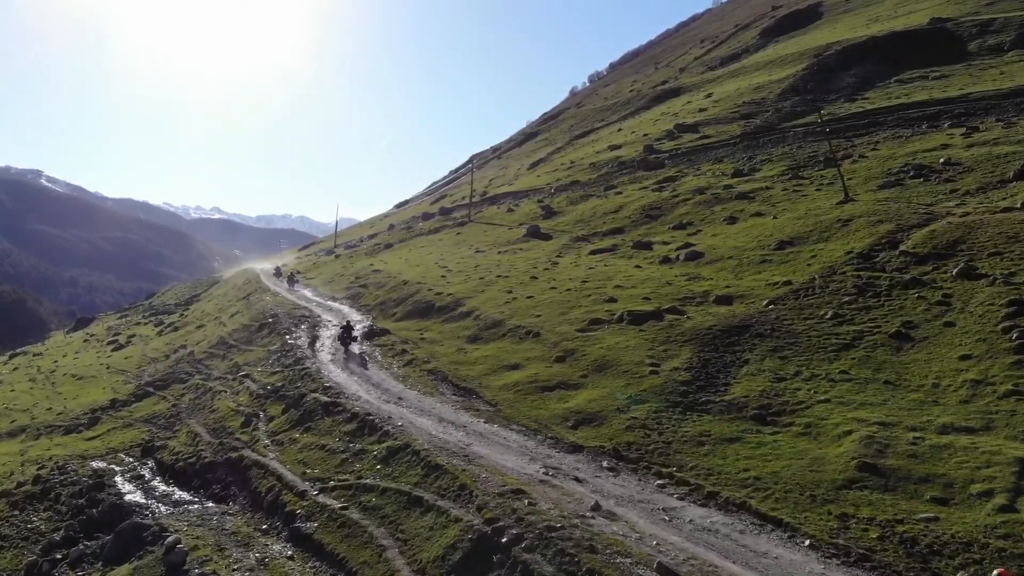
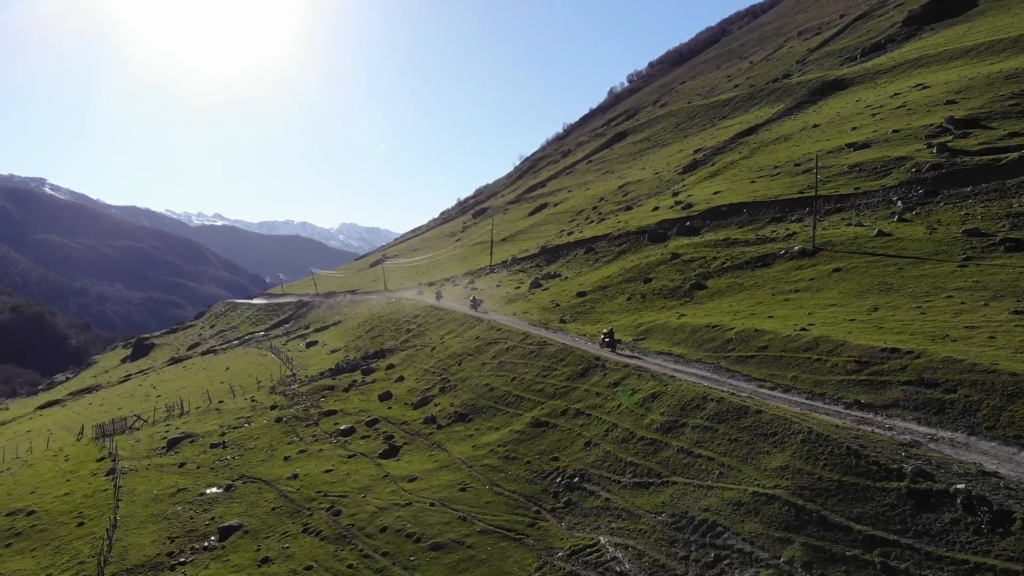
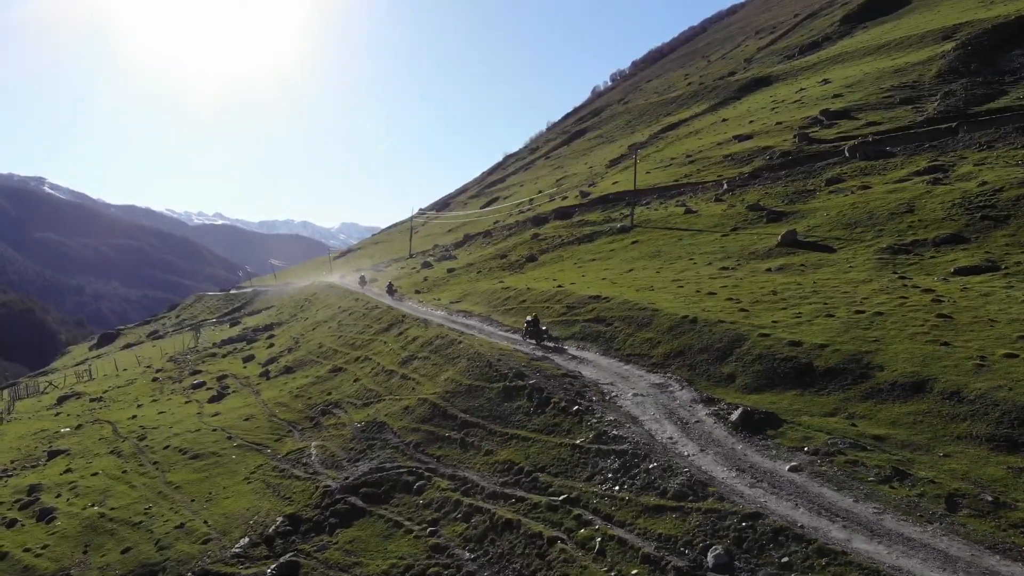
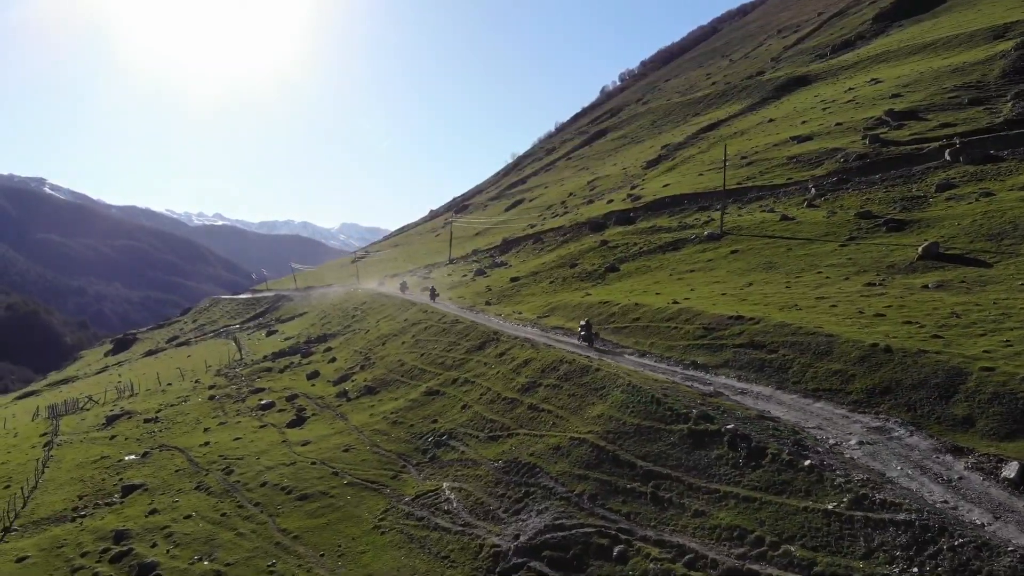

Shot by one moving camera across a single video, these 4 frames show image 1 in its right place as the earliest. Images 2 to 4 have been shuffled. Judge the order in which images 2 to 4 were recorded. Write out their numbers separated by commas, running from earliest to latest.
3, 4, 2
